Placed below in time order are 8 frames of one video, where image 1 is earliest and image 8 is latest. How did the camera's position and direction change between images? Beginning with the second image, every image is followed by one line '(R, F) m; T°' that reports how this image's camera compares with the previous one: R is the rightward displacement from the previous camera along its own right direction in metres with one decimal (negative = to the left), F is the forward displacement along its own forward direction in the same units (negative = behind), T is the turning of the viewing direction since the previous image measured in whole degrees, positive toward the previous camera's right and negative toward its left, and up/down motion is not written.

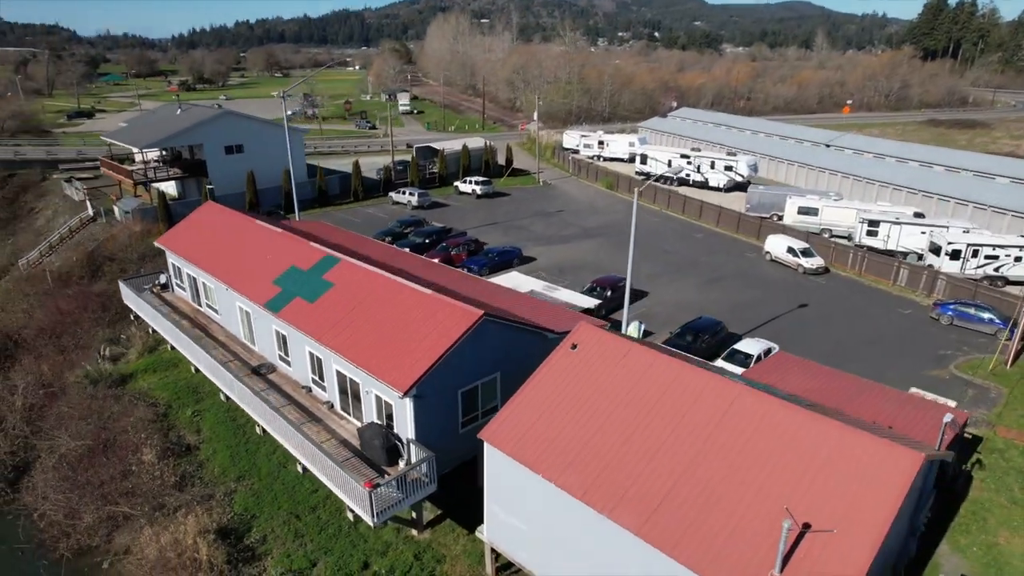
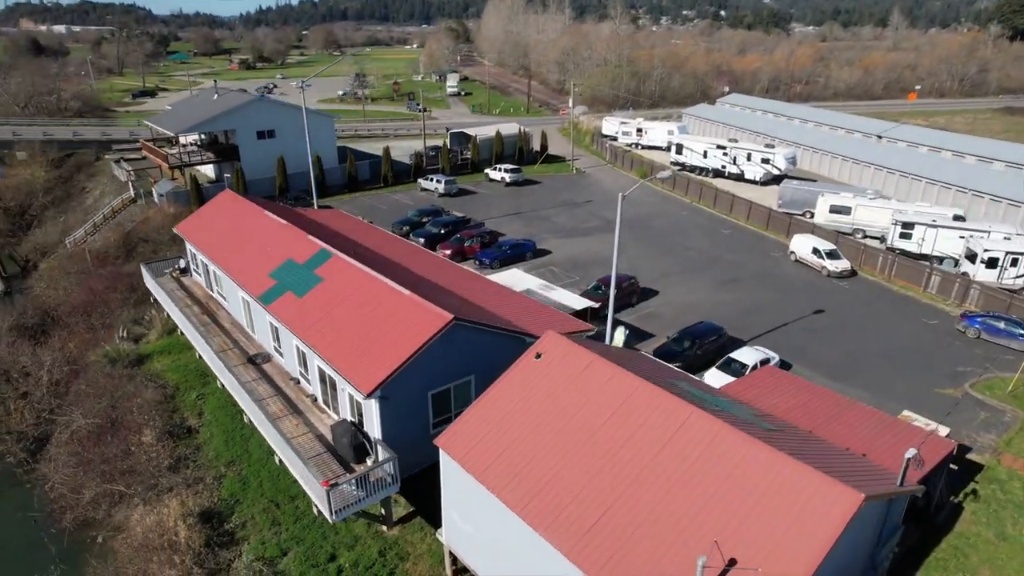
(+2.2, +0.2) m; -5°
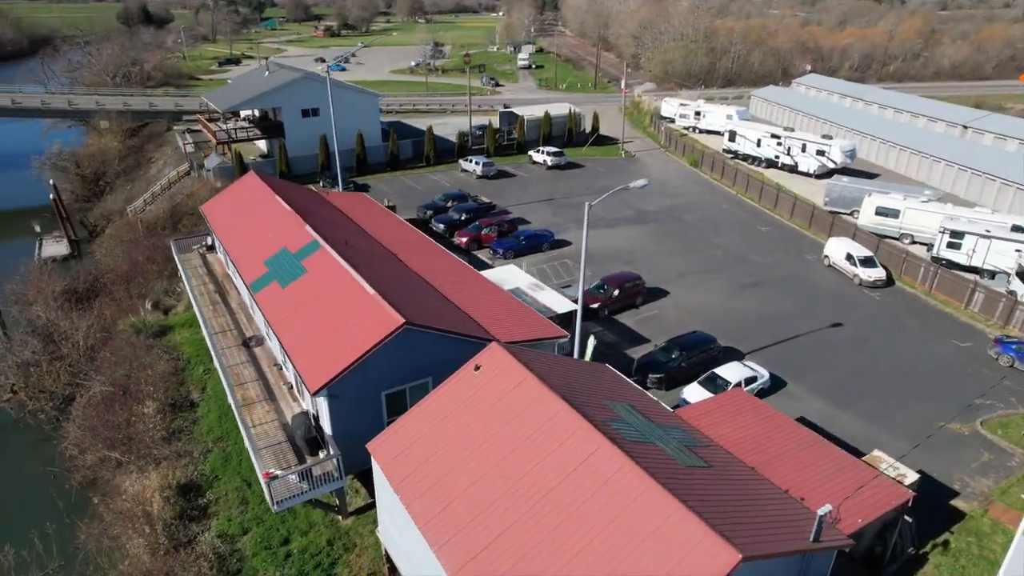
(+3.4, +0.3) m; -7°
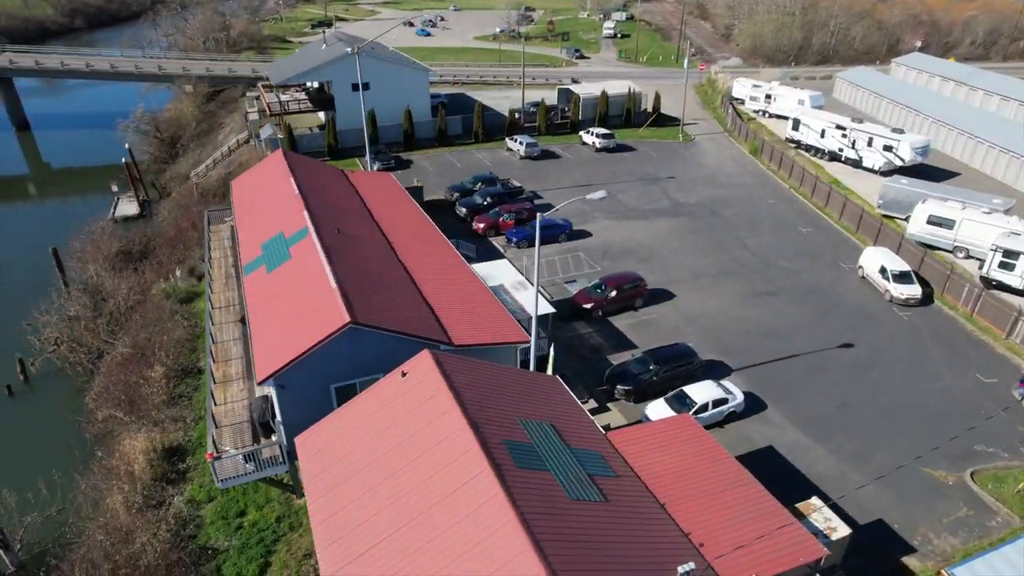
(+4.0, +0.3) m; -8°
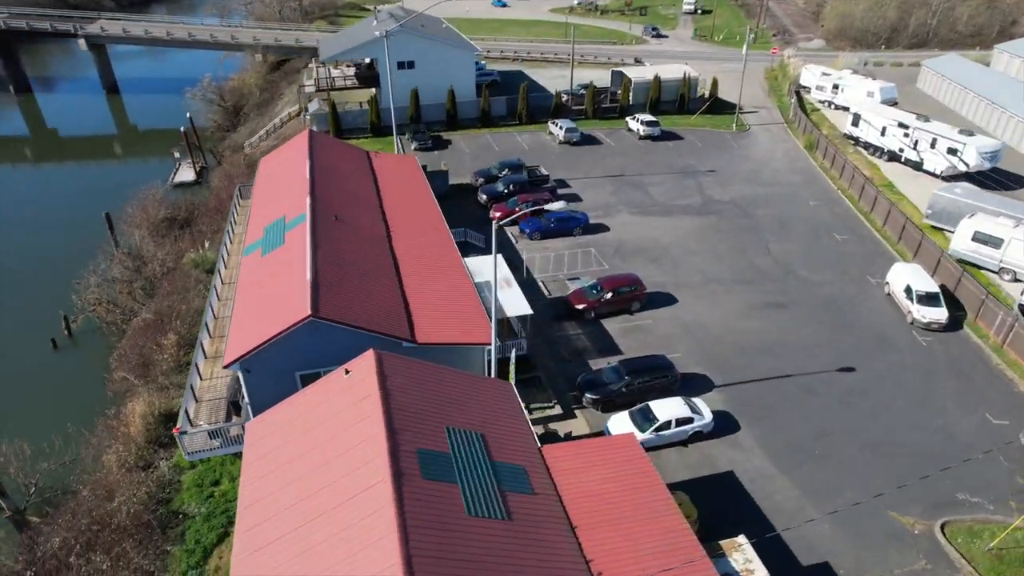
(+3.5, +0.2) m; -7°
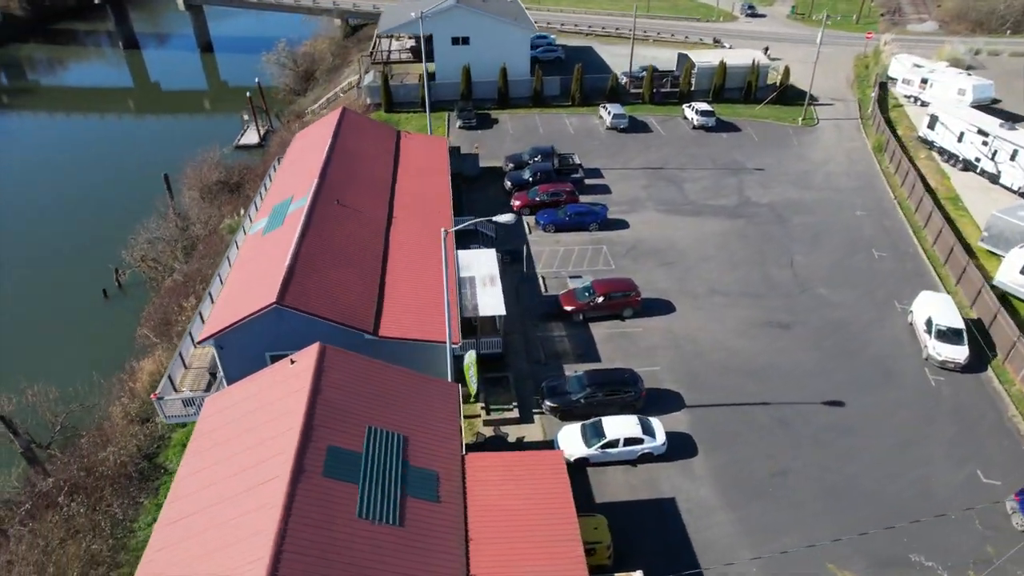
(+4.0, +0.2) m; -8°
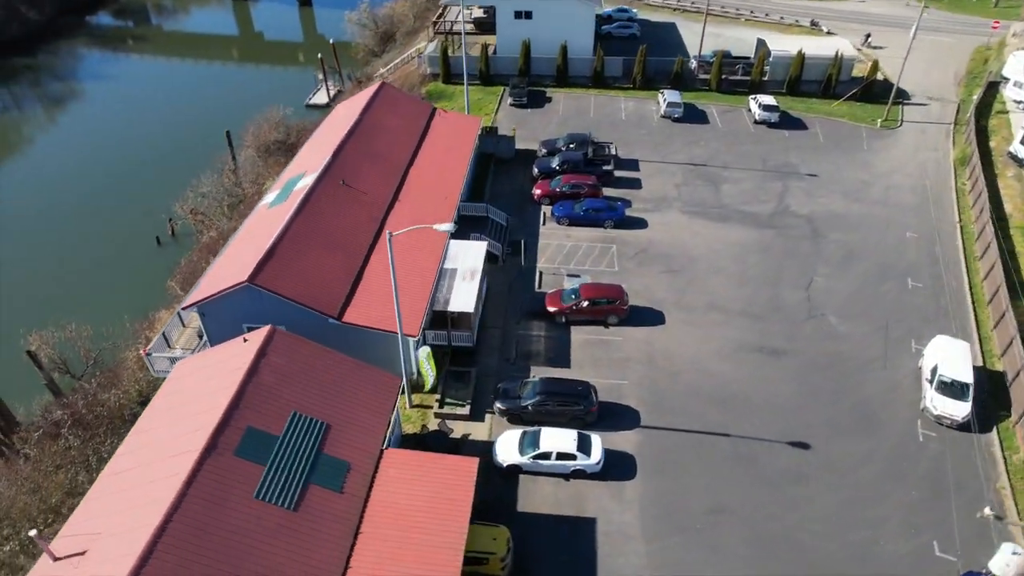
(+4.5, +0.2) m; -8°
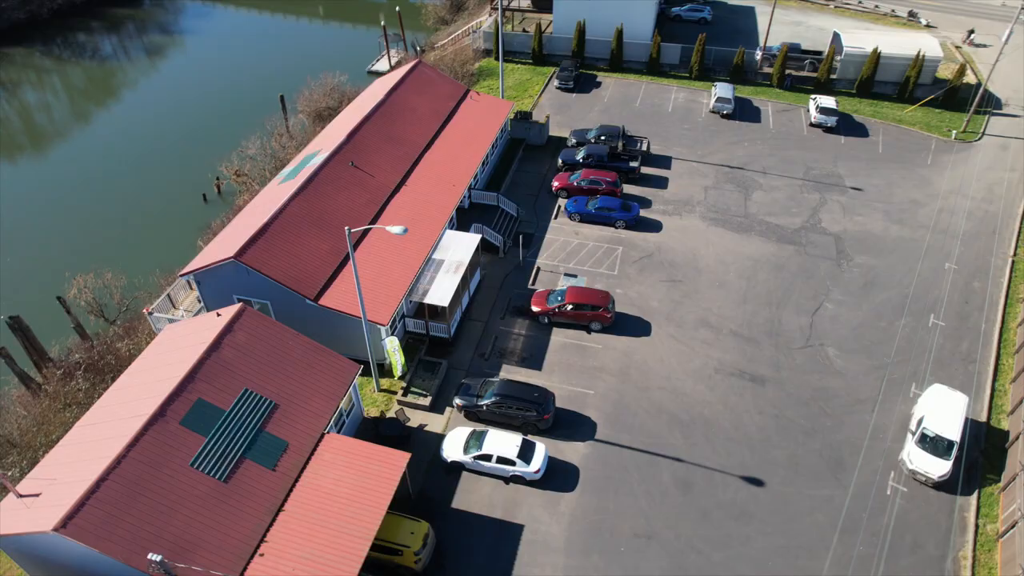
(+3.9, 0.0) m; -7°
